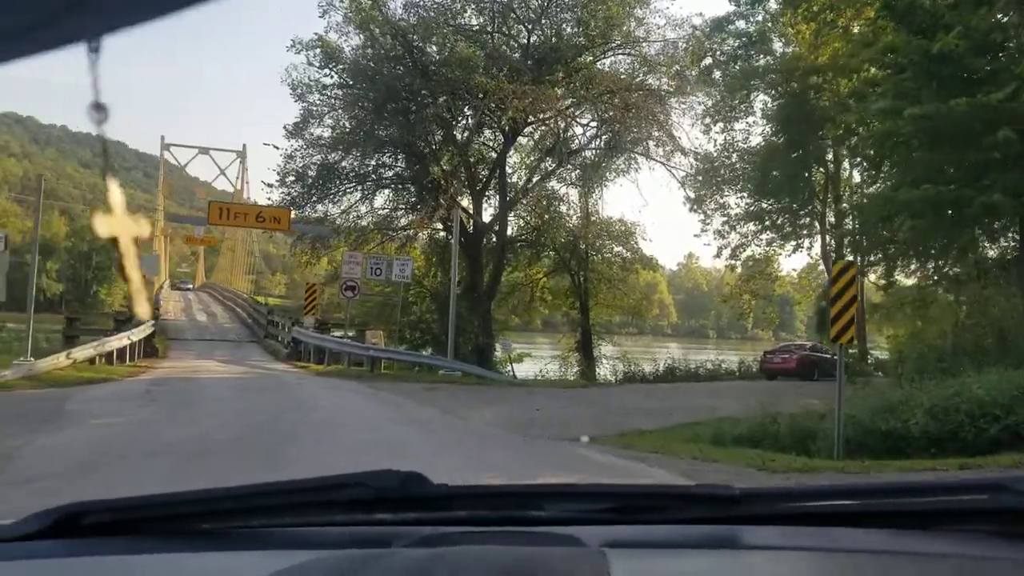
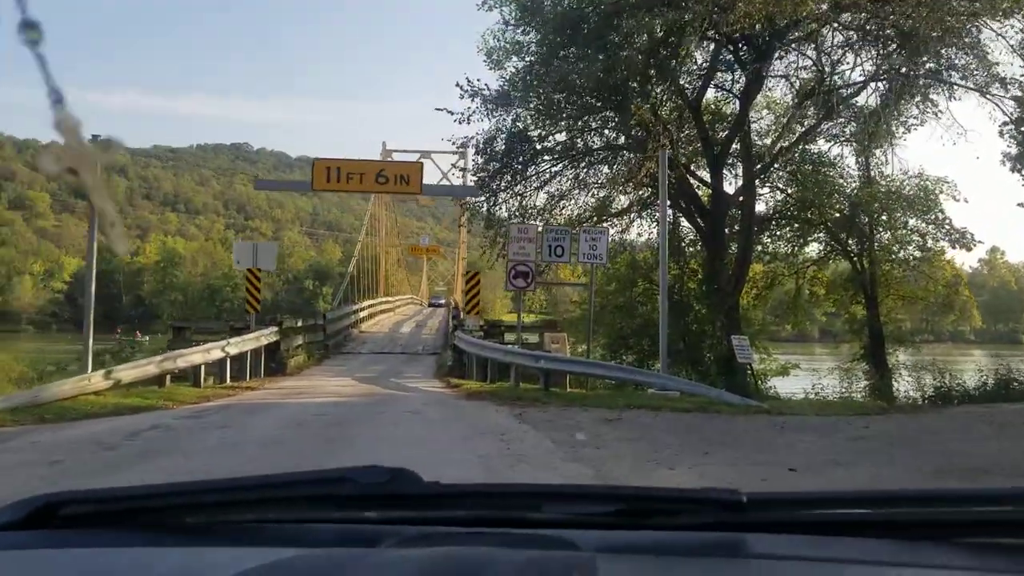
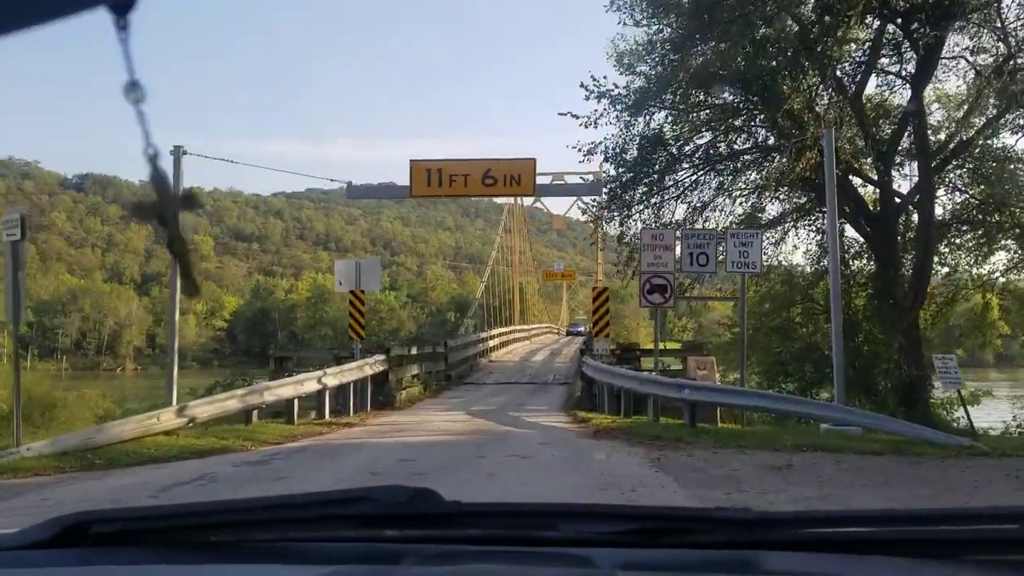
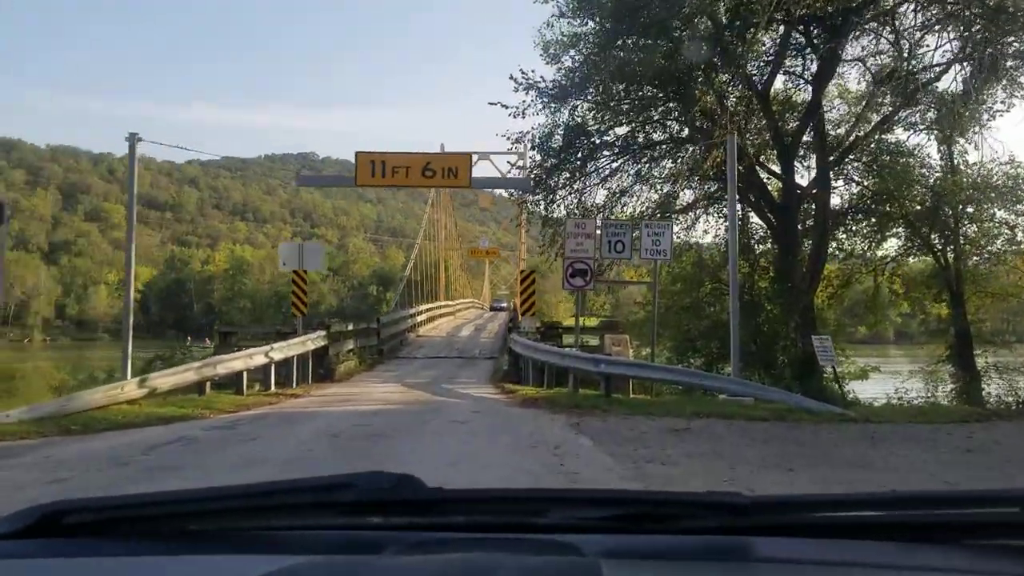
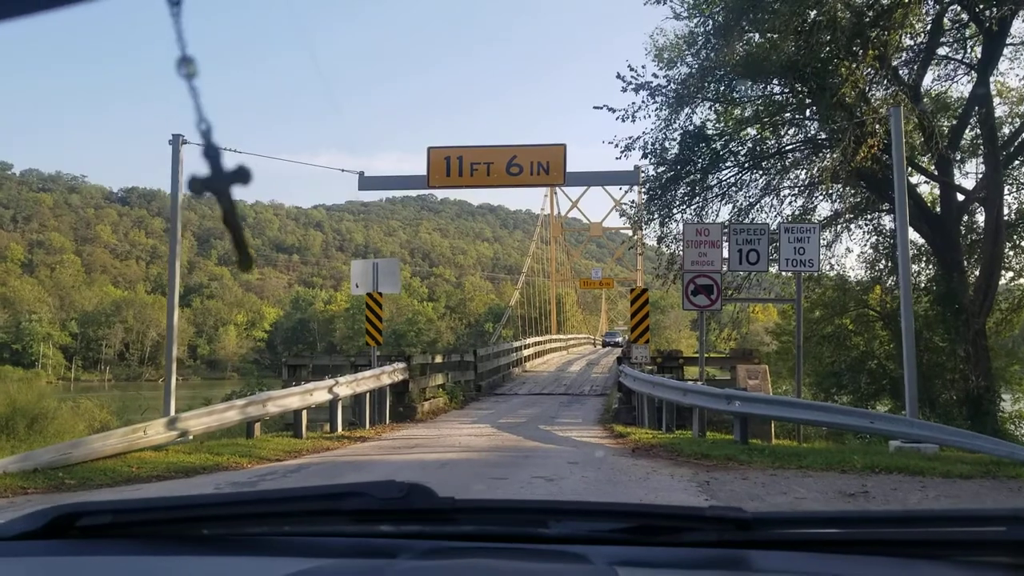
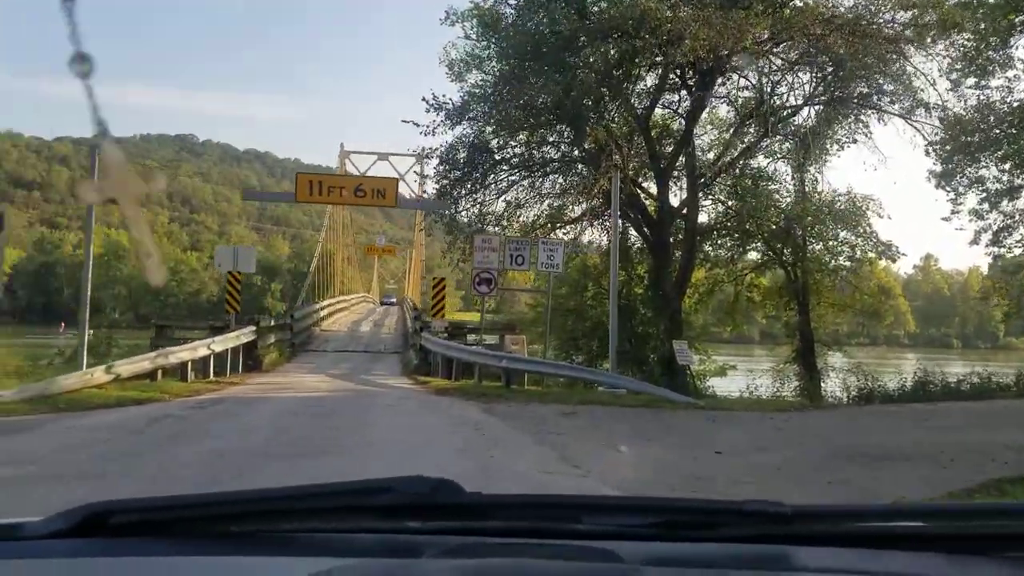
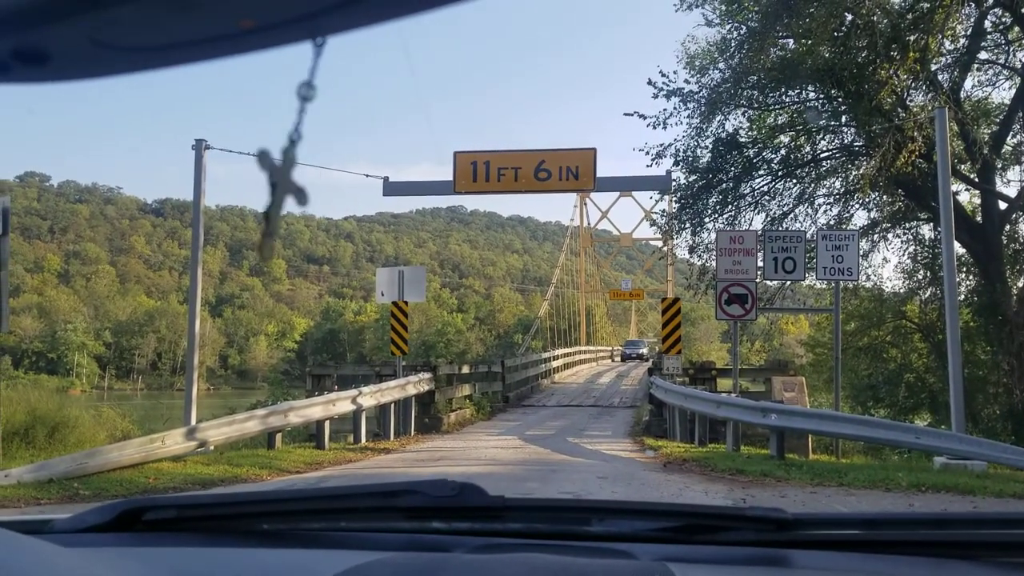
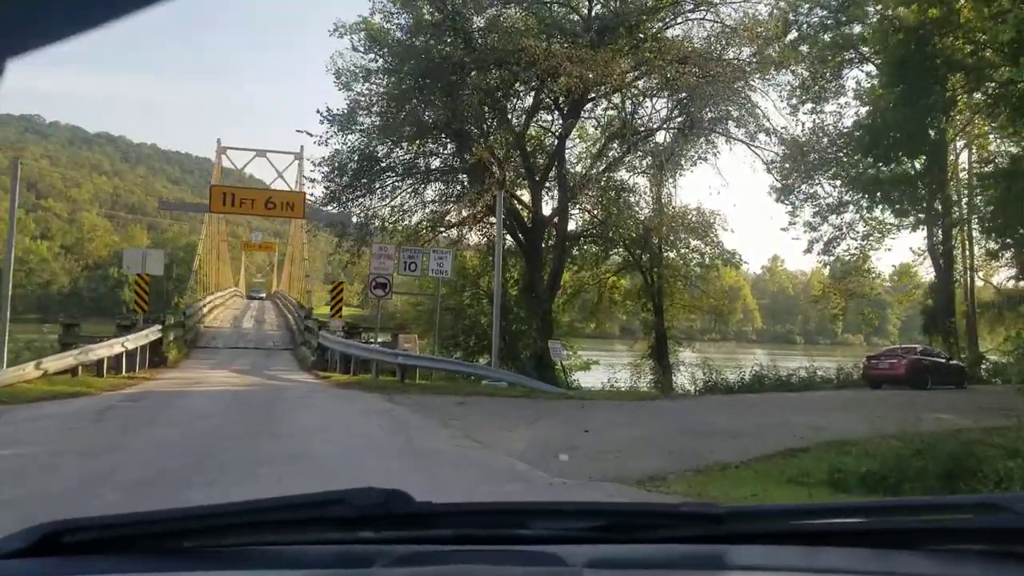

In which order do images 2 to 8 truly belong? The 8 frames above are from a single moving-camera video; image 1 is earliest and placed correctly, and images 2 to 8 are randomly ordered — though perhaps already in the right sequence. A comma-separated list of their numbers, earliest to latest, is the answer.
8, 6, 2, 4, 3, 5, 7
